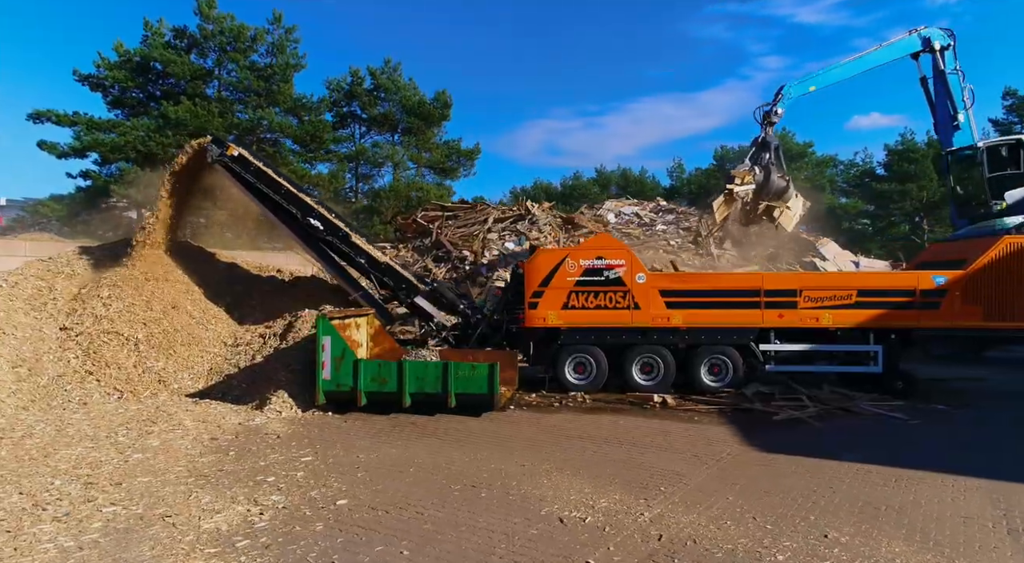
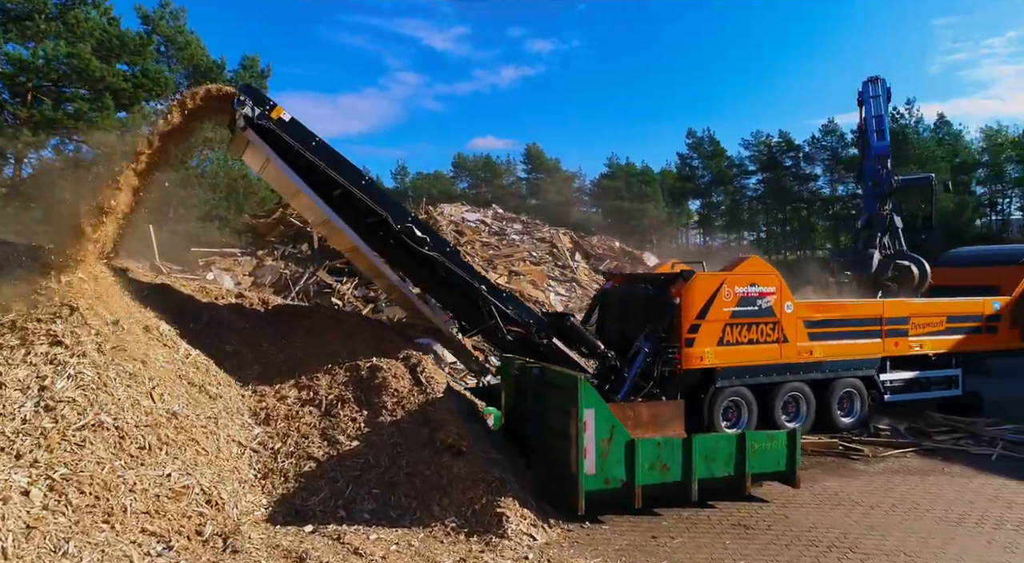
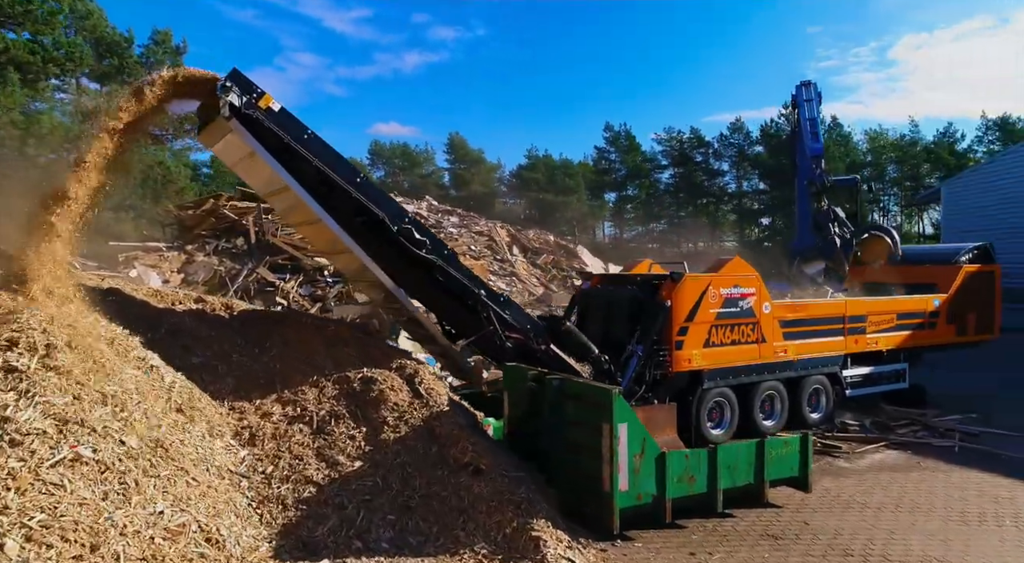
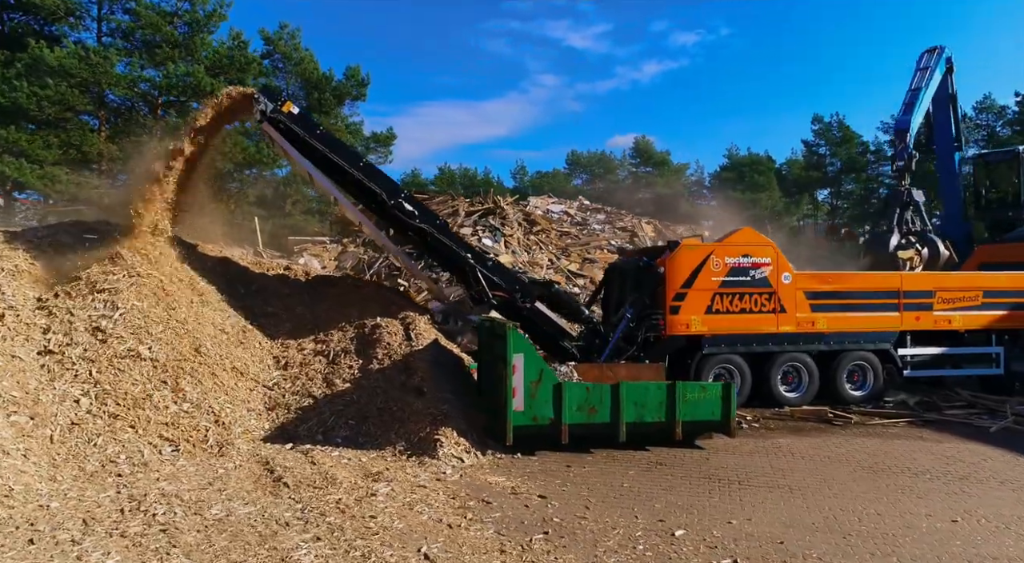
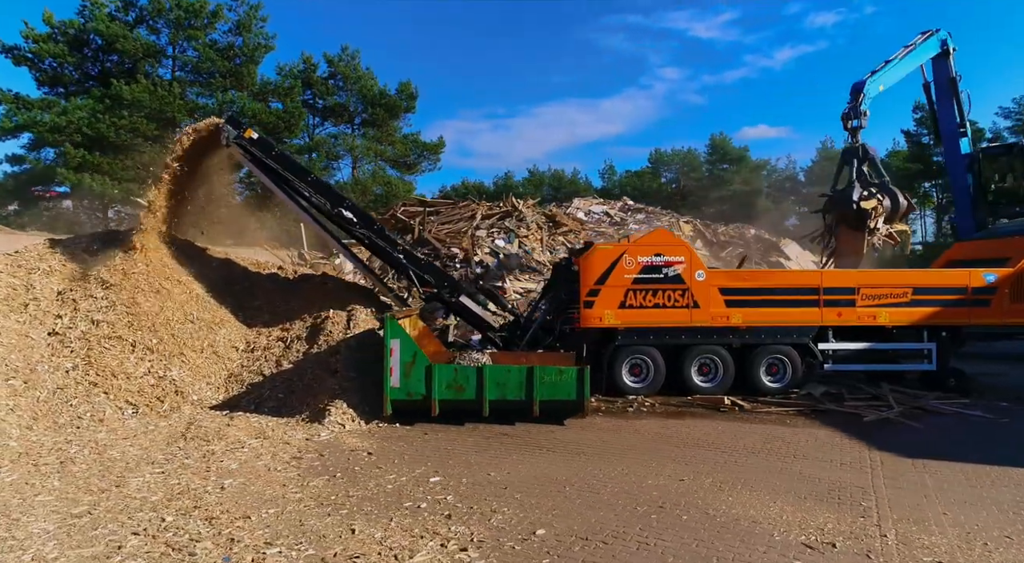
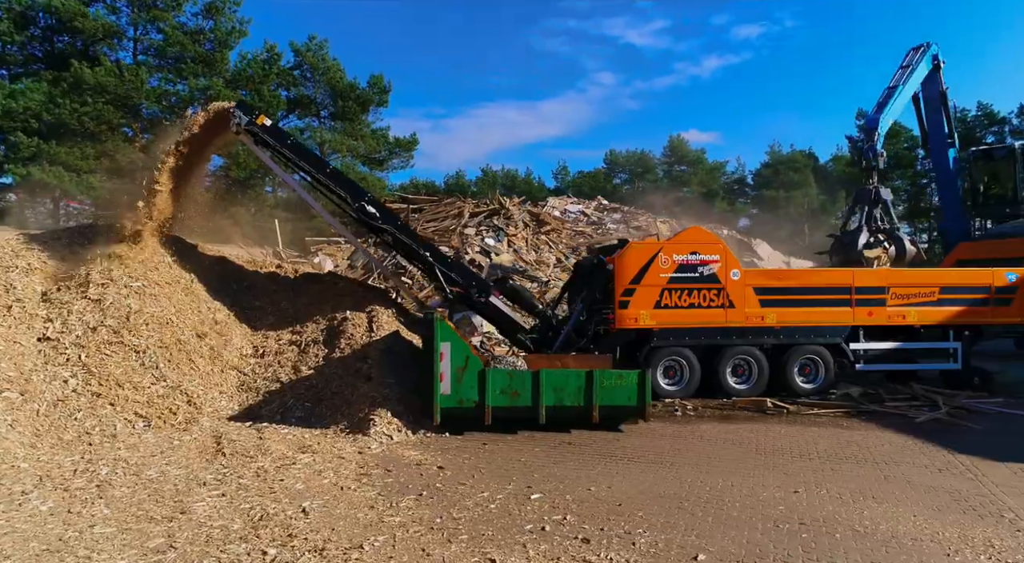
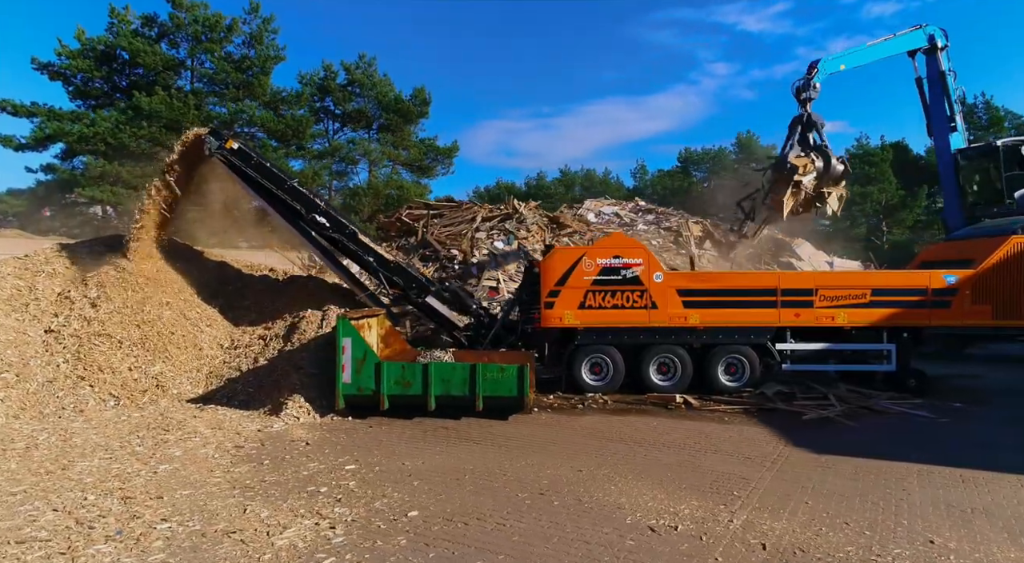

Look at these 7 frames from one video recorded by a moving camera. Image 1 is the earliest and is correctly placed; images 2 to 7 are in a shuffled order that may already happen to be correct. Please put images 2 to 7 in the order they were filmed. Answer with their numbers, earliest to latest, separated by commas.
7, 5, 6, 4, 2, 3
